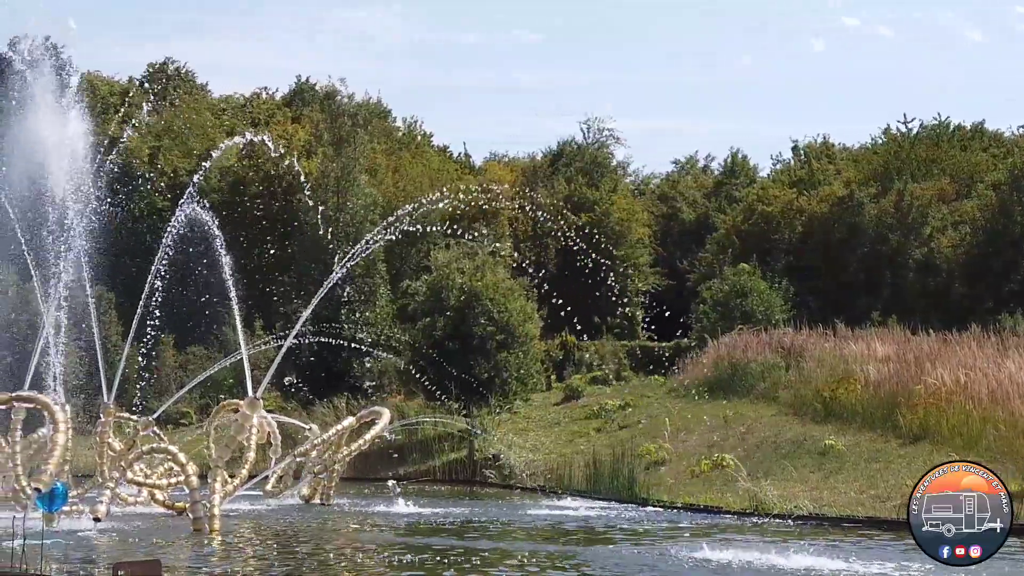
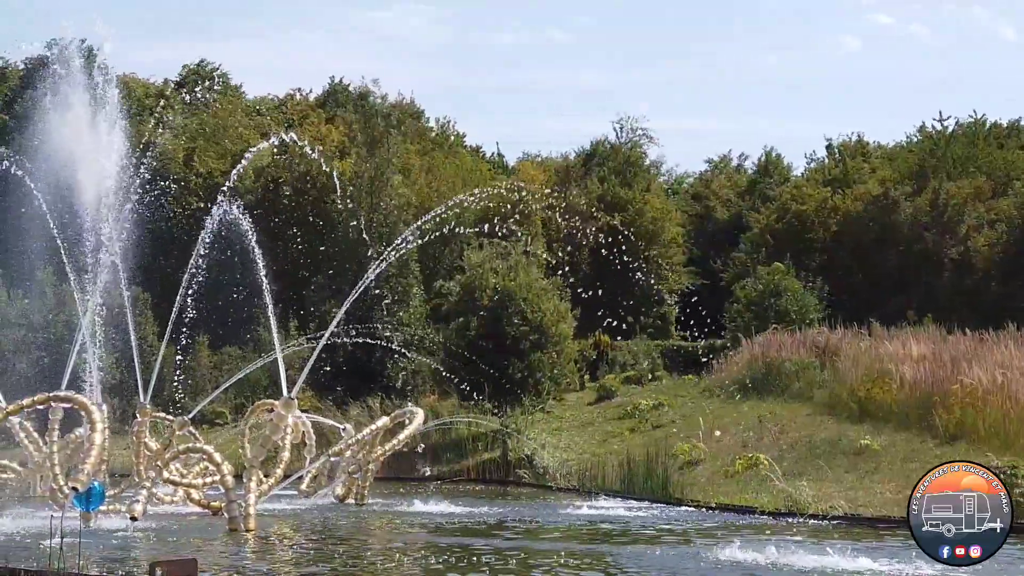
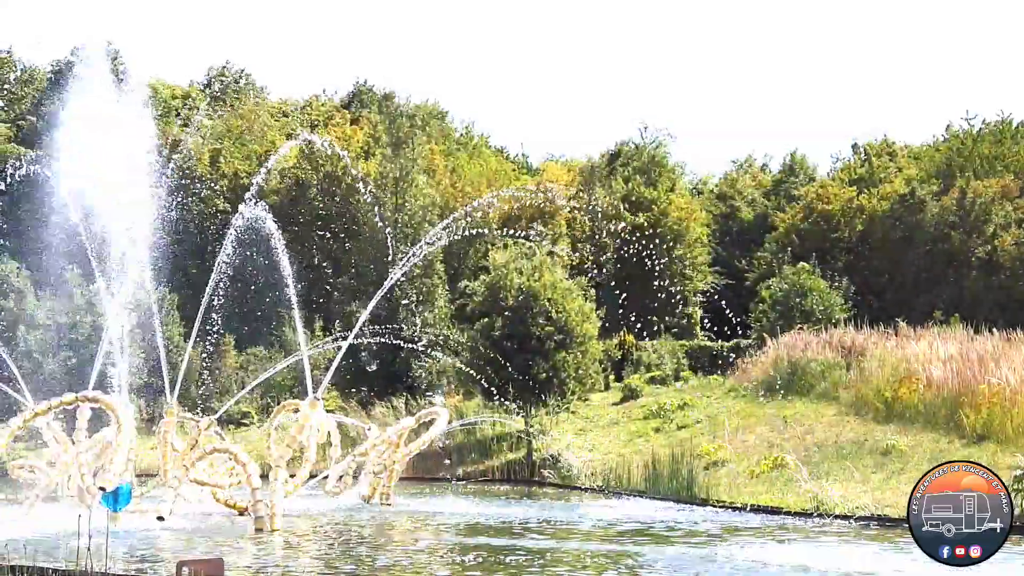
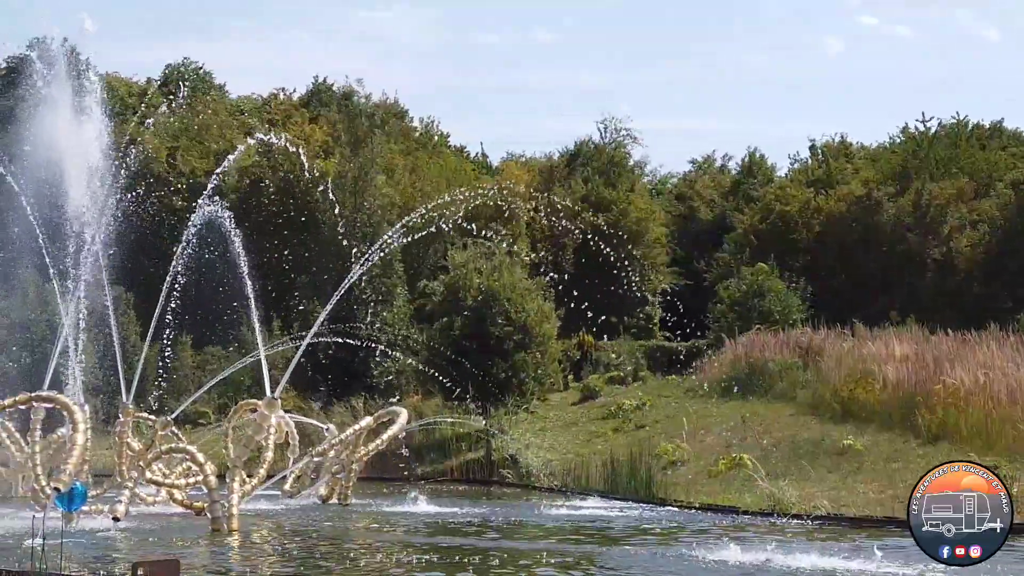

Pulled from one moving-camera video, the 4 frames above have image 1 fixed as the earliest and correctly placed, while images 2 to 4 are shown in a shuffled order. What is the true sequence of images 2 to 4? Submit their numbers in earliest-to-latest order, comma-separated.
4, 2, 3
